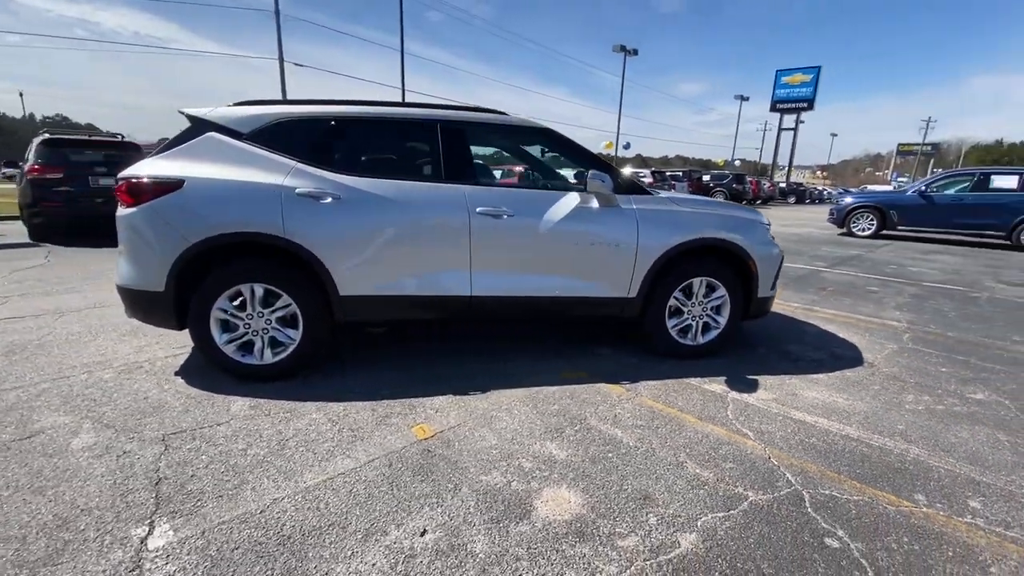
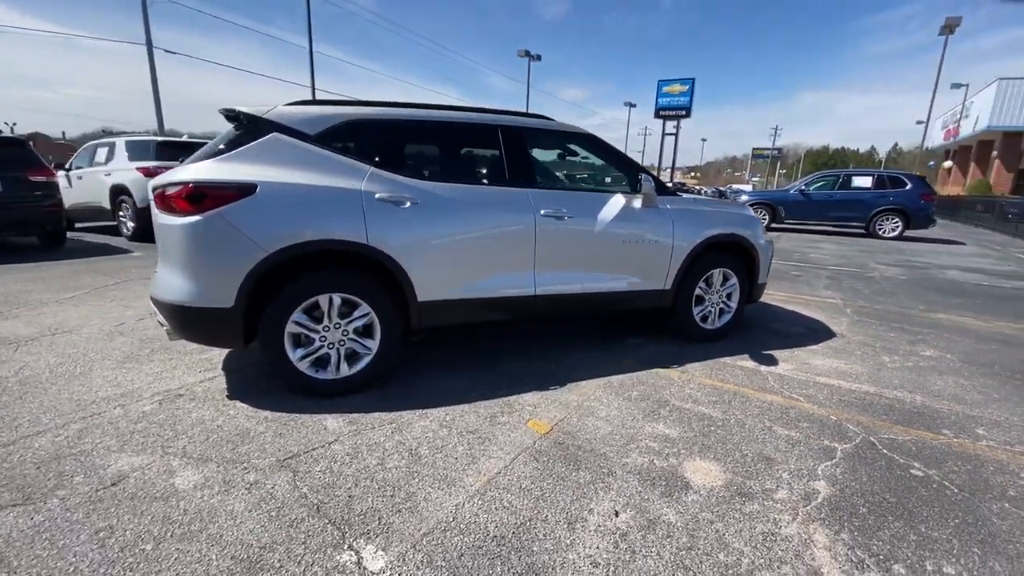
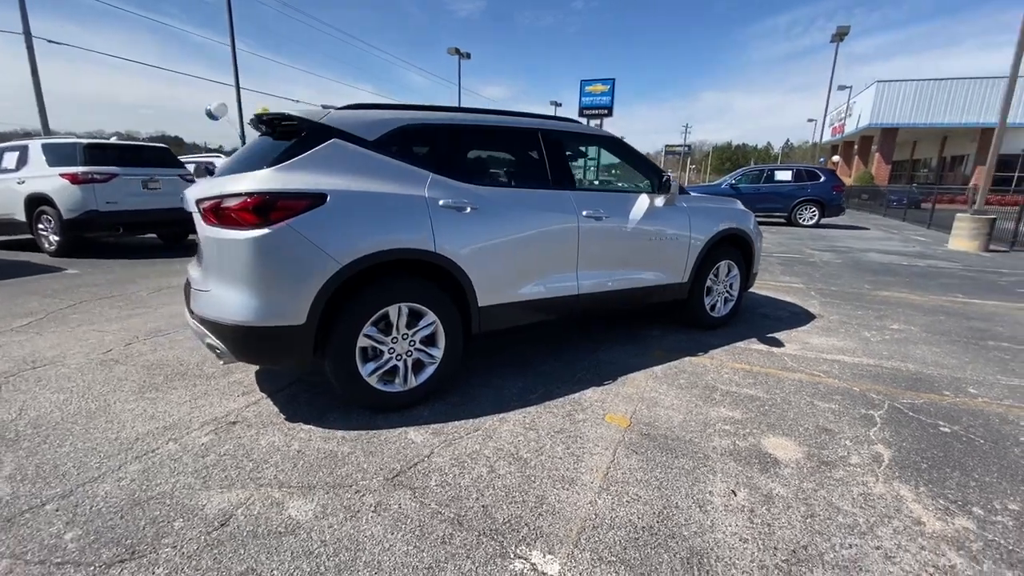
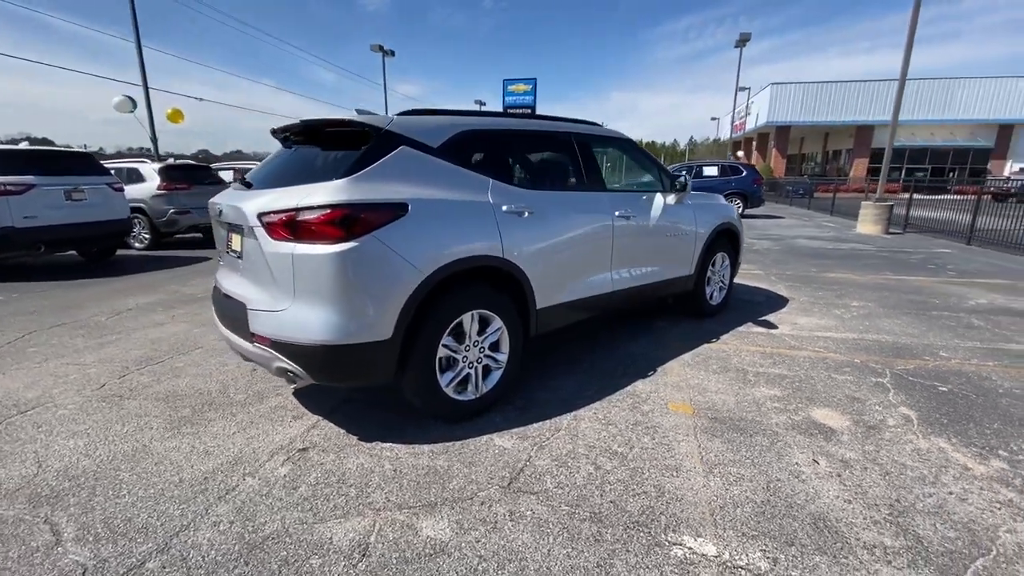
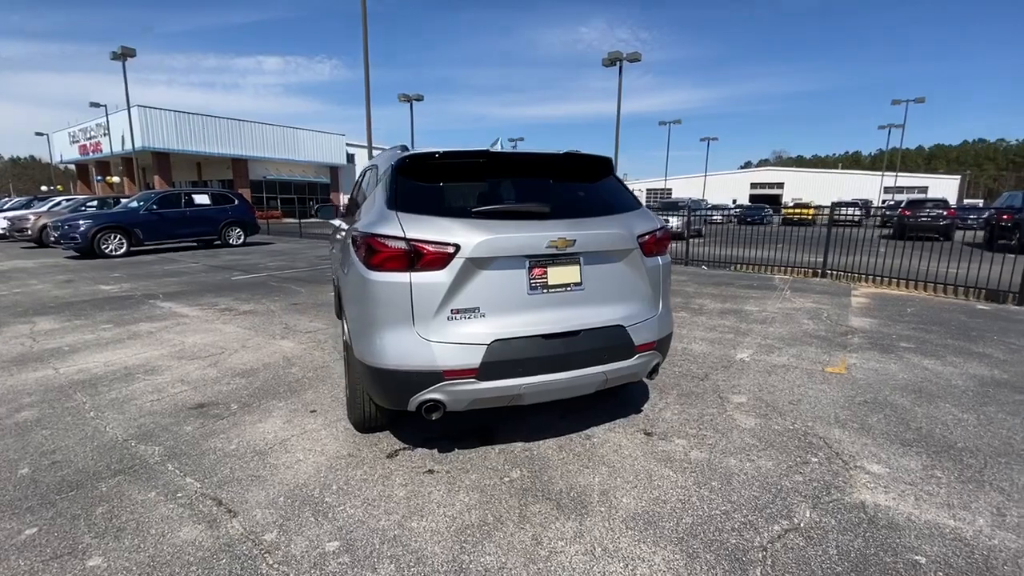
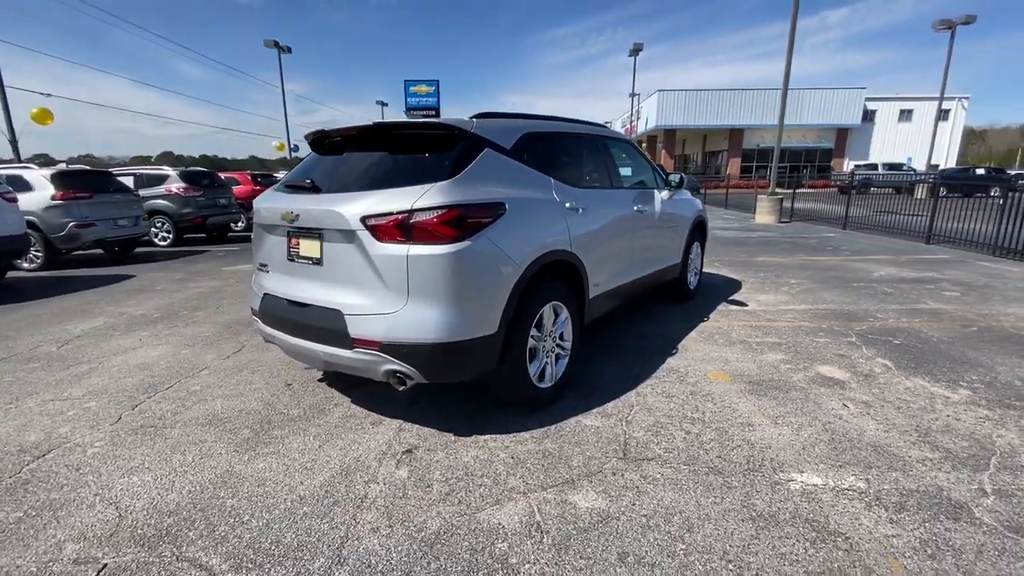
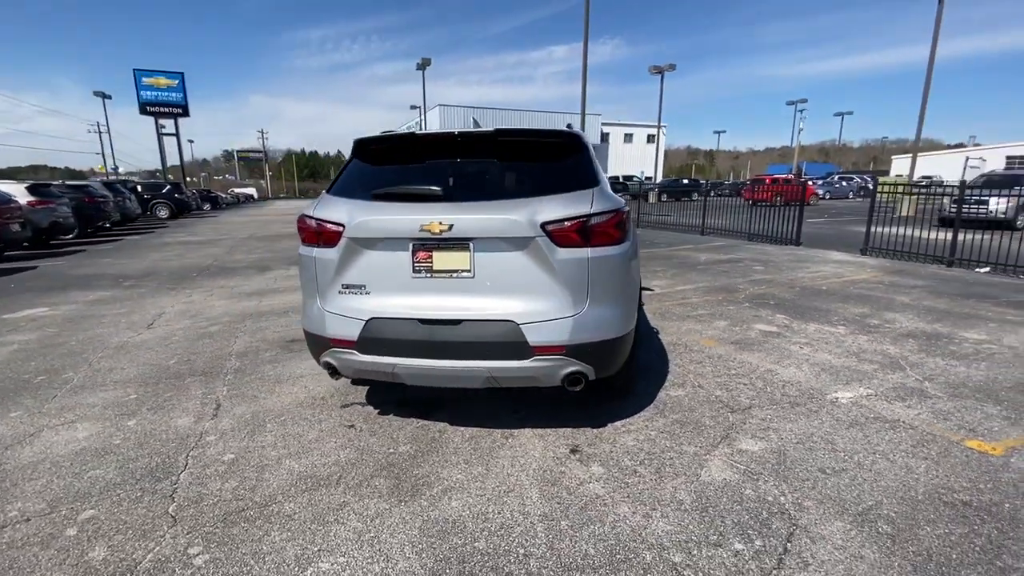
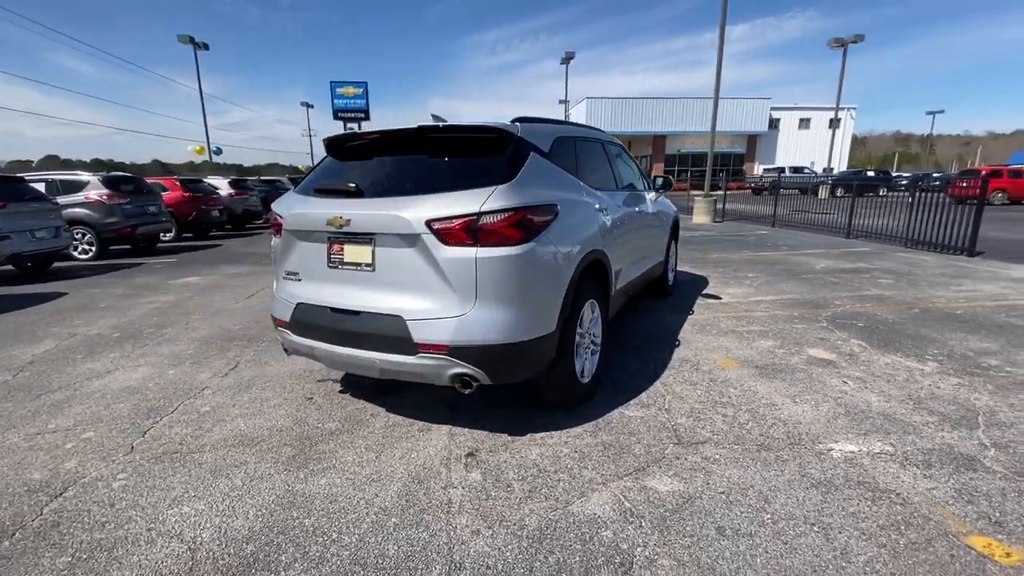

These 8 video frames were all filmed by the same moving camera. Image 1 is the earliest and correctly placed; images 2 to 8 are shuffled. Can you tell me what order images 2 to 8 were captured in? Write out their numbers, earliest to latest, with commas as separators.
2, 3, 4, 6, 8, 7, 5
